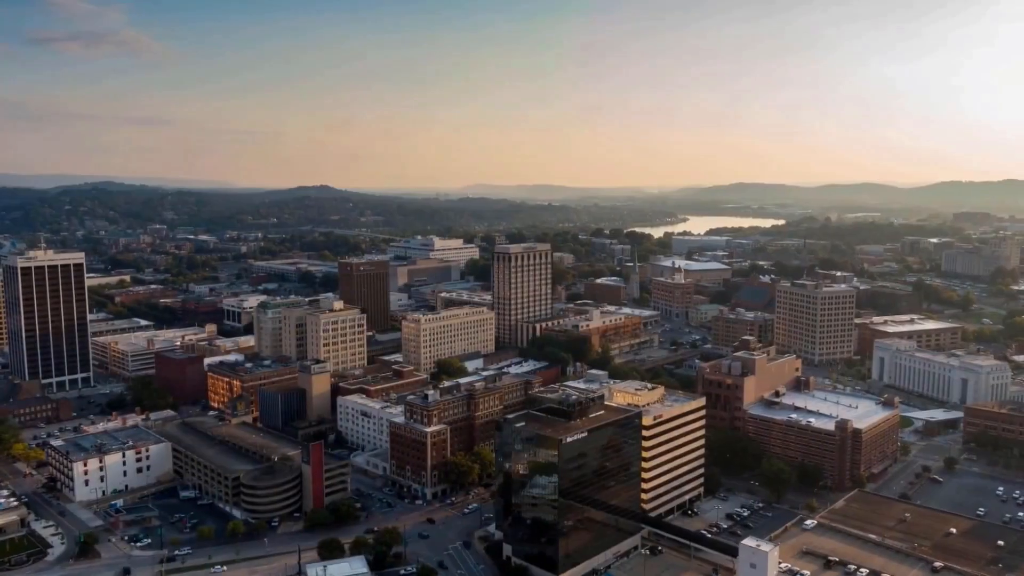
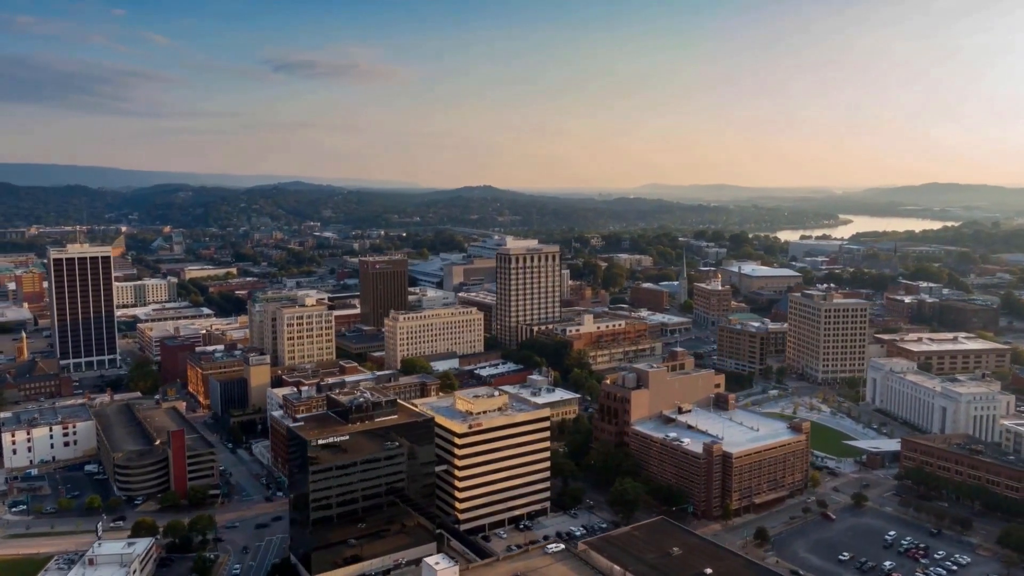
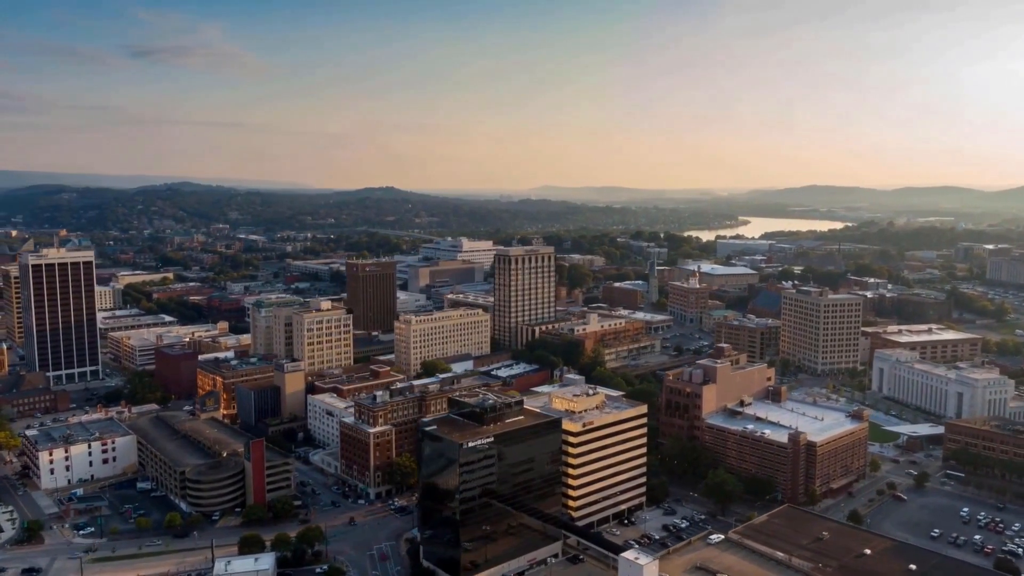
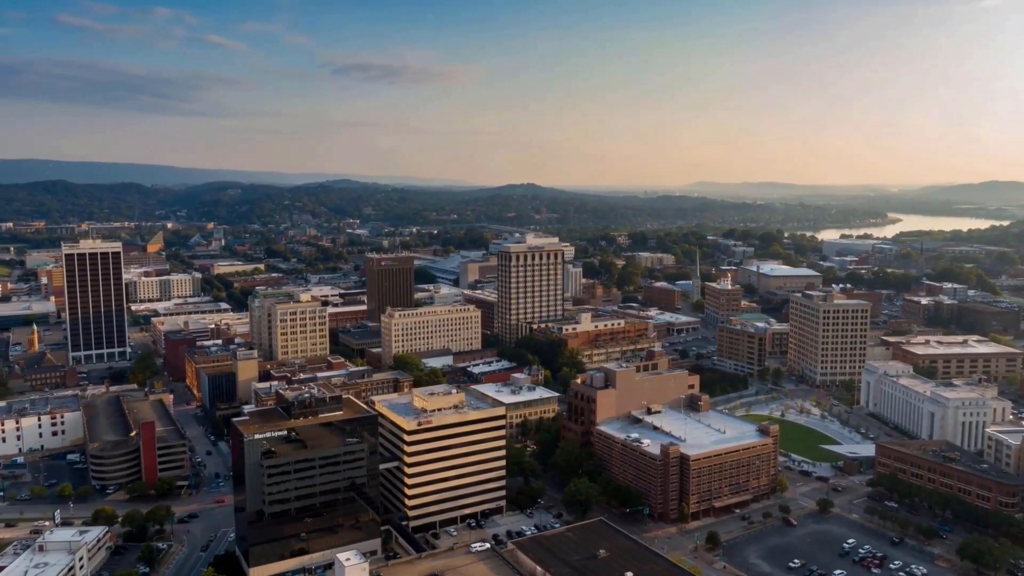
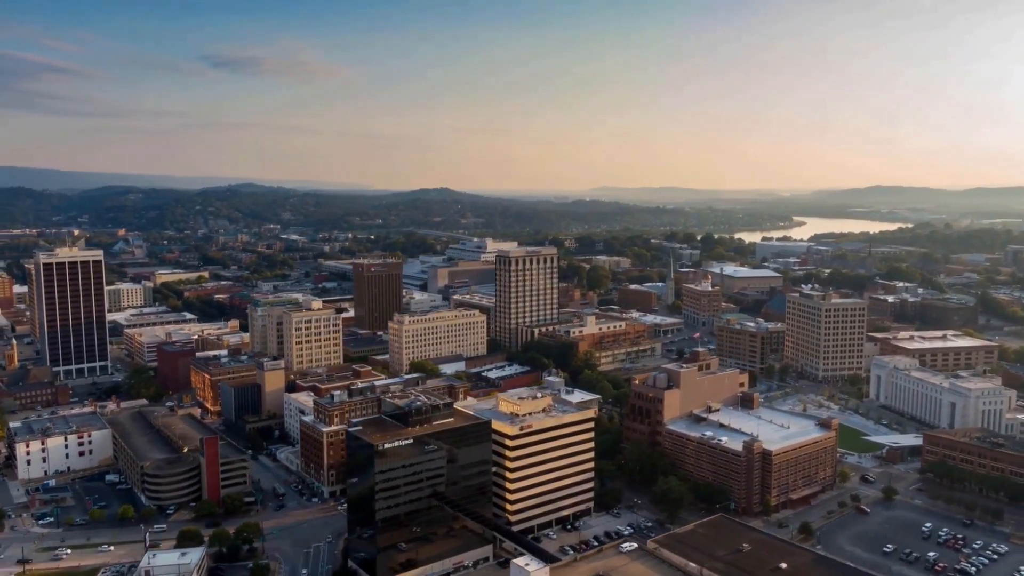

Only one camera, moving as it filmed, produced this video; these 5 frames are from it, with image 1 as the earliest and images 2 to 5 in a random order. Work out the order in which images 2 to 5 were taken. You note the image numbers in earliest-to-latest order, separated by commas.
3, 5, 2, 4
